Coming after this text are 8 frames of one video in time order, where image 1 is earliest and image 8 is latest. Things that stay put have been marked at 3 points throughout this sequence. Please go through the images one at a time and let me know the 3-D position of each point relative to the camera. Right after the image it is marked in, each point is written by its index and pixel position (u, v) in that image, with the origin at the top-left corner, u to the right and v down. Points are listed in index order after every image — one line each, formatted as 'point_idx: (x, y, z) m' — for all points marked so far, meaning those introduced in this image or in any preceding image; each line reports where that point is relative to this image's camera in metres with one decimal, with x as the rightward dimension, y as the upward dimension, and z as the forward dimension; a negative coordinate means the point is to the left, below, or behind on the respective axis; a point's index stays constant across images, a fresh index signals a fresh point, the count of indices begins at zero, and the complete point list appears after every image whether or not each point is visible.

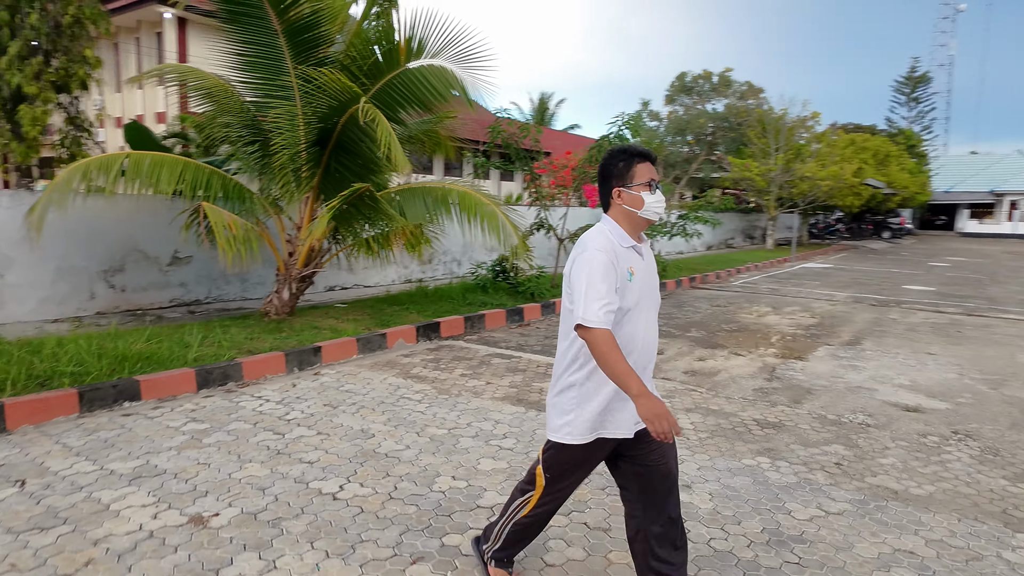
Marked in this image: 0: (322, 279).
0: (-2.3, +0.1, +8.9) m
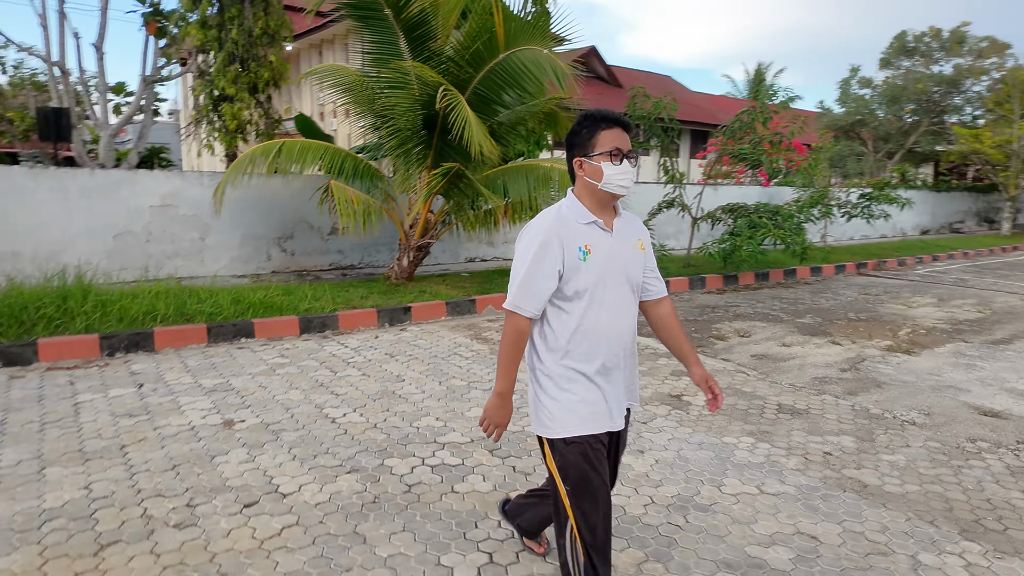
0: (-0.5, +0.6, +9.7) m
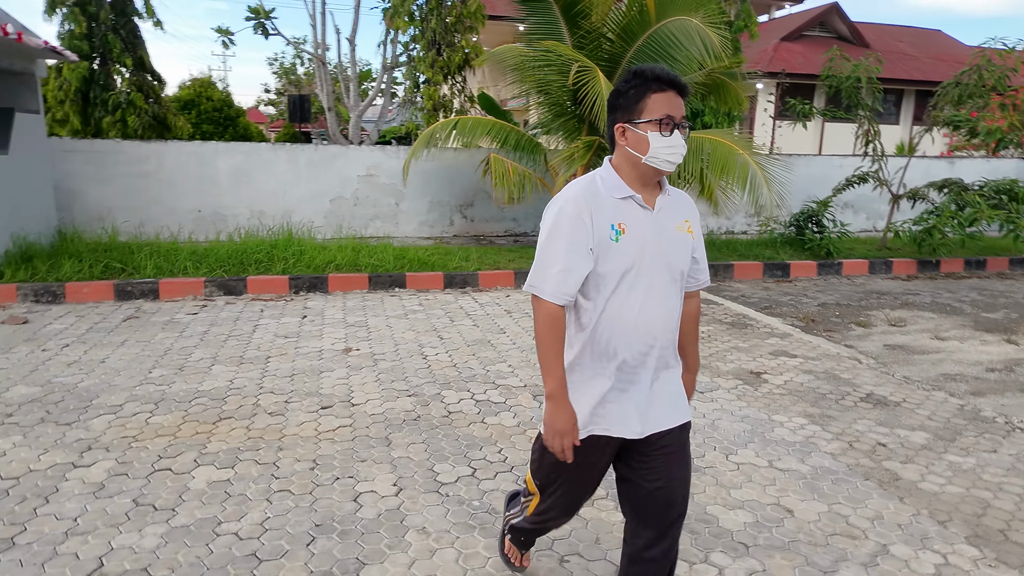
0: (+2.0, +1.0, +9.8) m
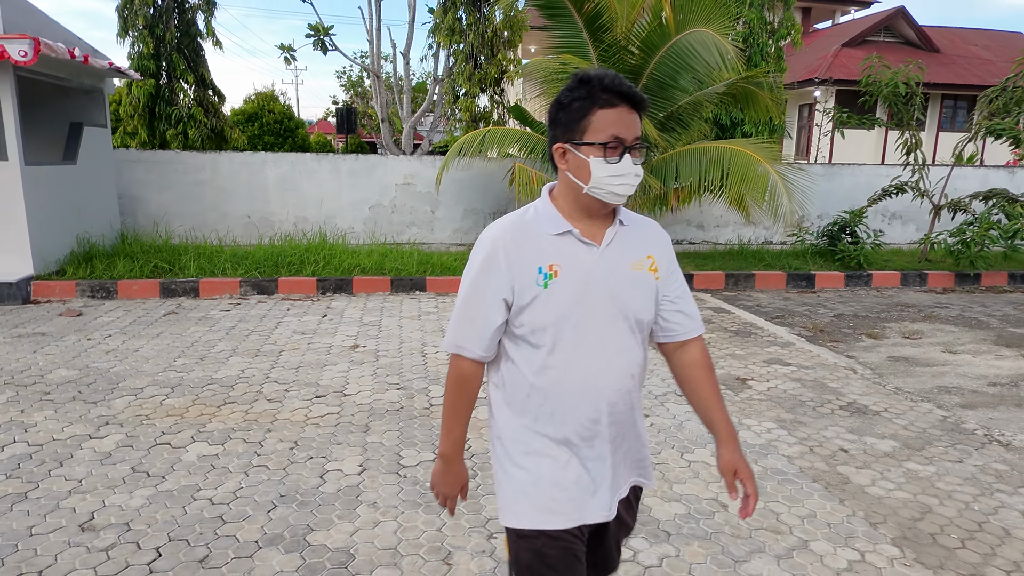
0: (+2.5, +0.8, +9.9) m
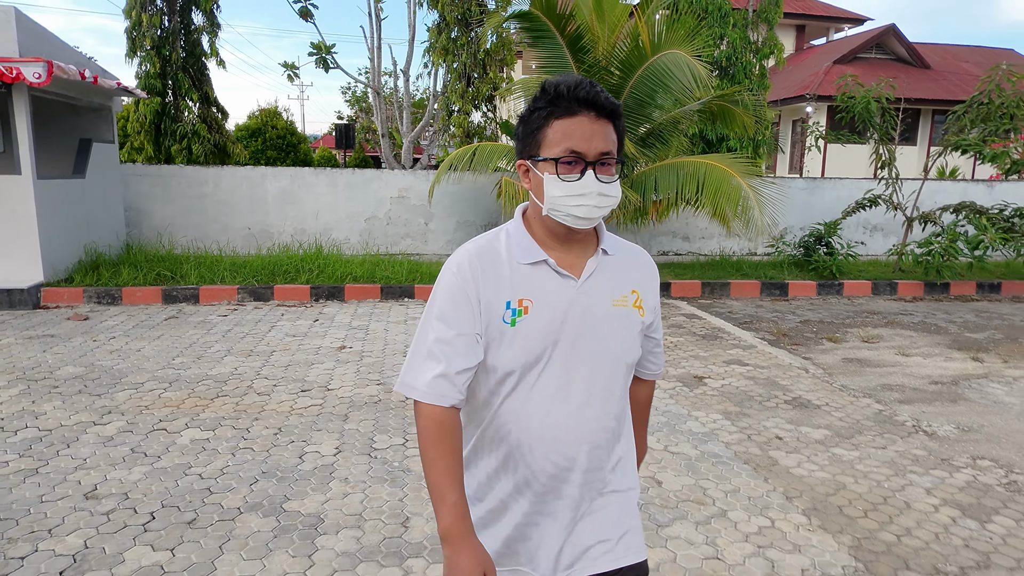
0: (+2.3, +0.7, +10.2) m
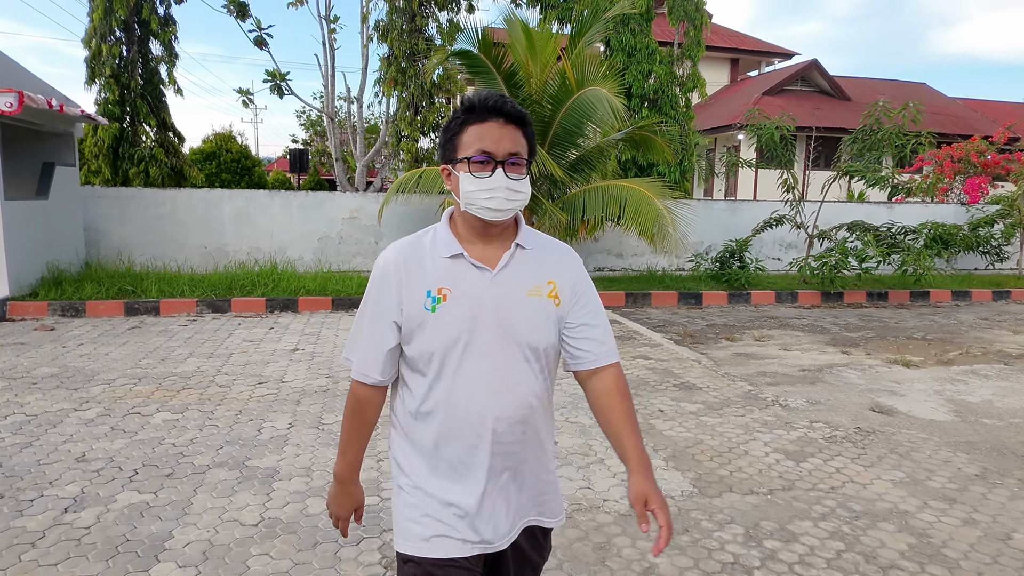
0: (+1.4, +0.5, +11.1) m
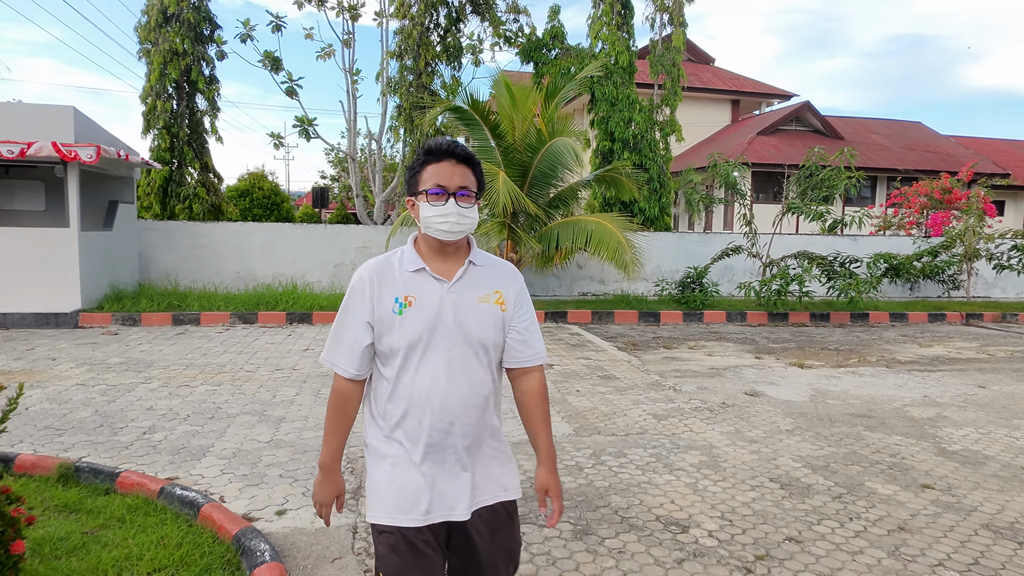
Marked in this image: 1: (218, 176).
0: (+1.2, +0.1, +12.5) m
1: (-6.2, +2.4, +13.8) m
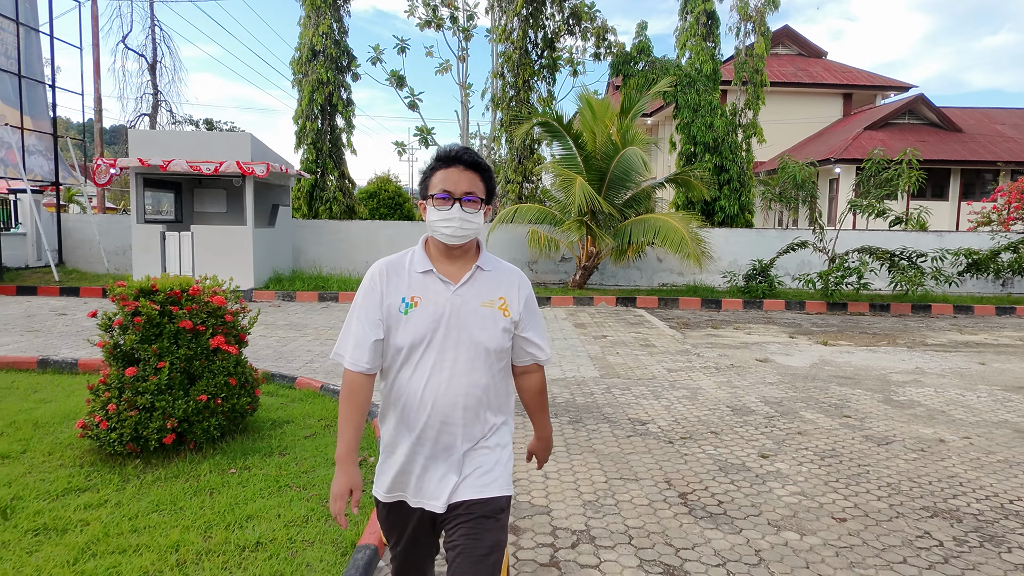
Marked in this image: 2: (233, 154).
0: (+3.0, +0.3, +14.0) m
1: (-4.1, +2.7, +16.5) m
2: (-5.0, +2.4, +11.6) m
